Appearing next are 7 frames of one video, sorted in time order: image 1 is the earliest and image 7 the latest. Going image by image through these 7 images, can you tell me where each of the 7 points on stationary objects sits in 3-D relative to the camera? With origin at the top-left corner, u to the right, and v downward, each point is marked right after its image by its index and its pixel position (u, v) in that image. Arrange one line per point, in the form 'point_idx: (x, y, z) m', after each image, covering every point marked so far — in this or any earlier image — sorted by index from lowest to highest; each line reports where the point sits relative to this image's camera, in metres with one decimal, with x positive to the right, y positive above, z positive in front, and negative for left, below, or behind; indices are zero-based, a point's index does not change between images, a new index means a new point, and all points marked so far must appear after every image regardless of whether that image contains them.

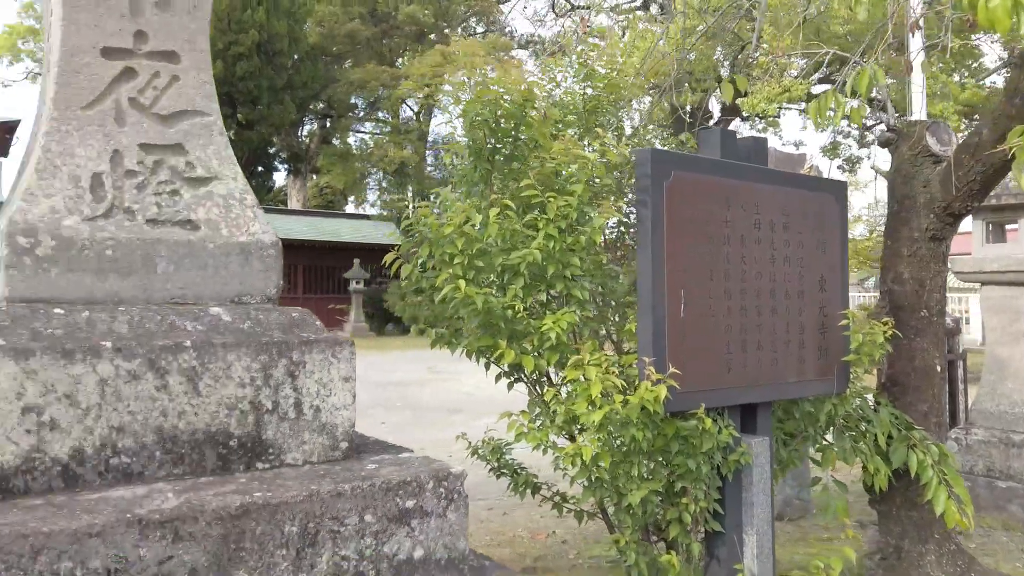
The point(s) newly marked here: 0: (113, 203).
0: (-0.7, +0.1, +1.2) m
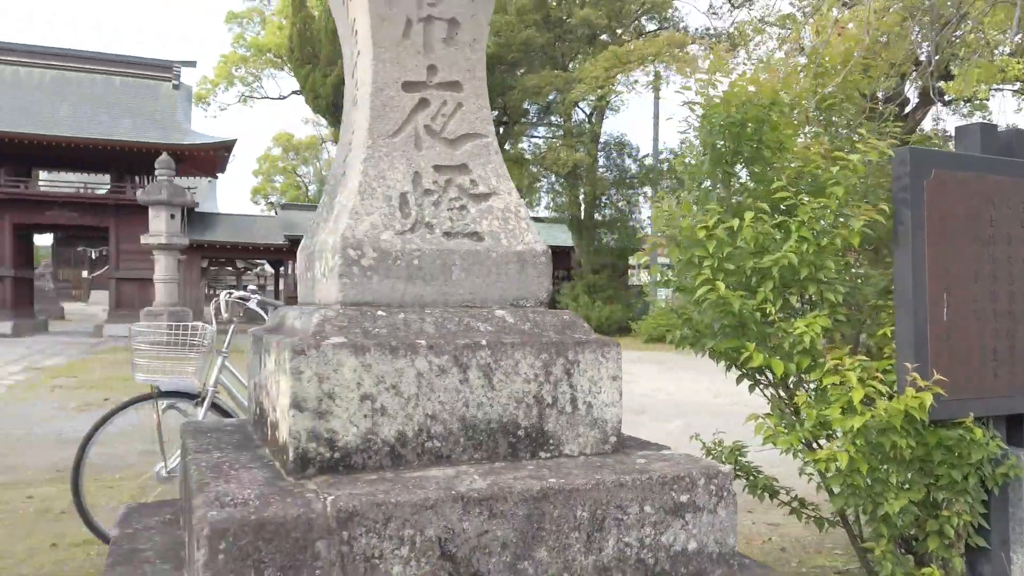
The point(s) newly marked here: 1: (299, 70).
0: (-0.2, +0.1, +1.4) m
1: (-4.5, +4.6, +16.0) m
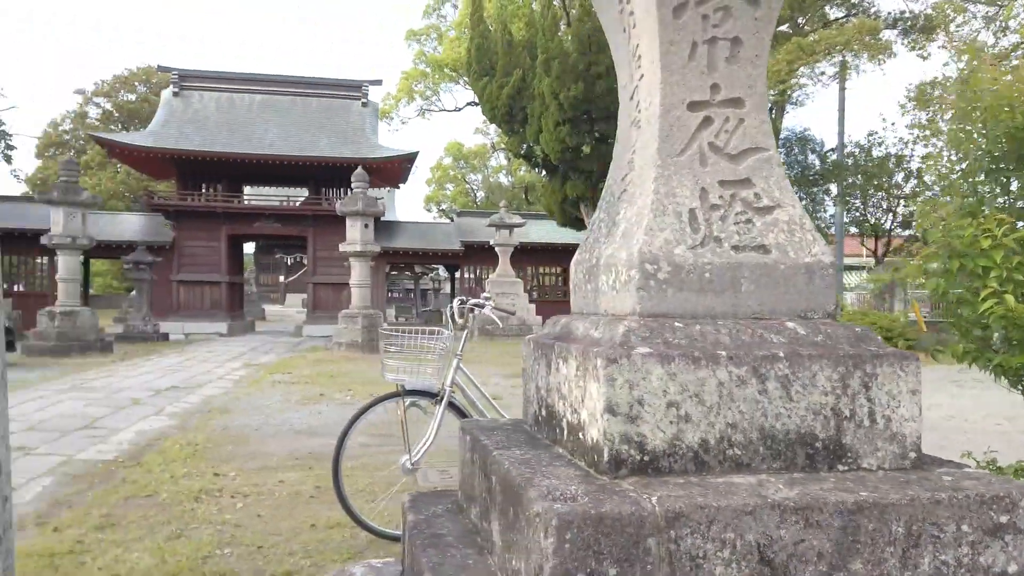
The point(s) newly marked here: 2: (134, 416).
0: (+0.4, +0.1, +1.5) m
1: (-0.8, +4.5, +16.6) m
2: (-3.2, -1.1, +6.3) m
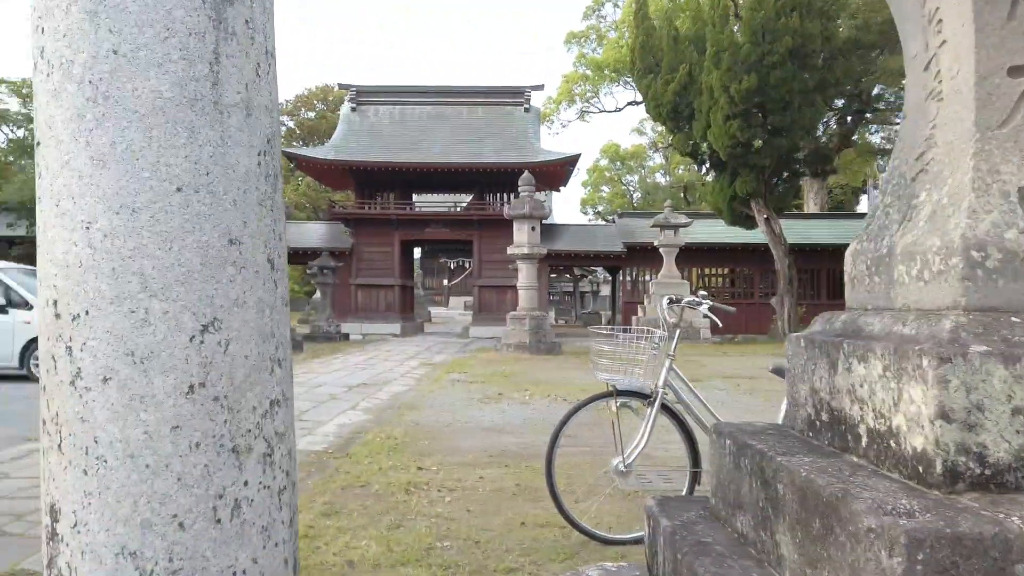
0: (+0.9, +0.1, +1.3) m
1: (+2.8, +4.5, +16.4) m
2: (-1.6, -1.1, +6.7) m
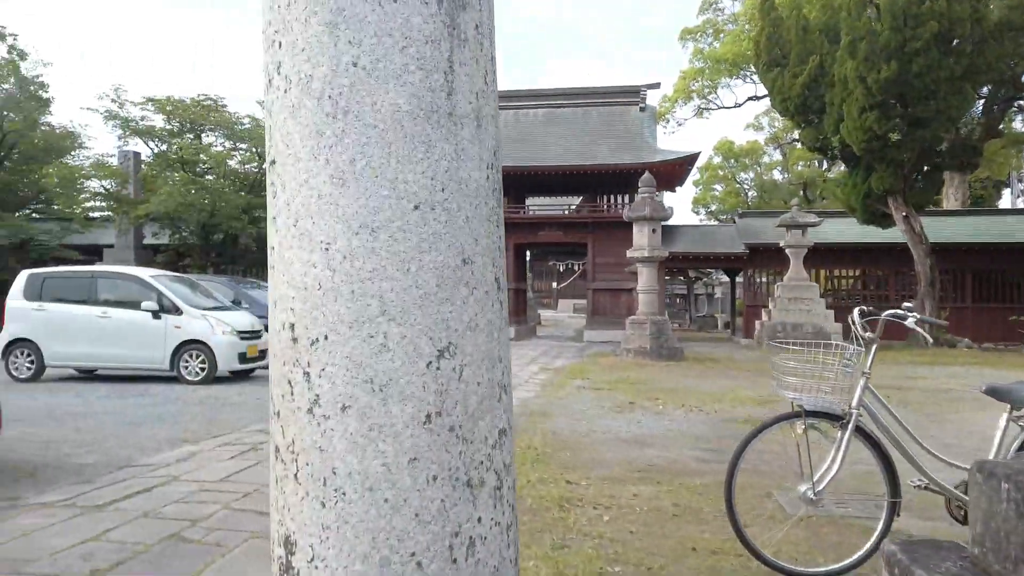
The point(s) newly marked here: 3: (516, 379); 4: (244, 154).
0: (+1.3, +0.1, +1.0) m
1: (+5.3, +4.4, +15.7) m
2: (-0.4, -1.1, +6.7) m
3: (+0.1, -1.2, +9.9) m
4: (-6.4, +3.2, +18.0) m
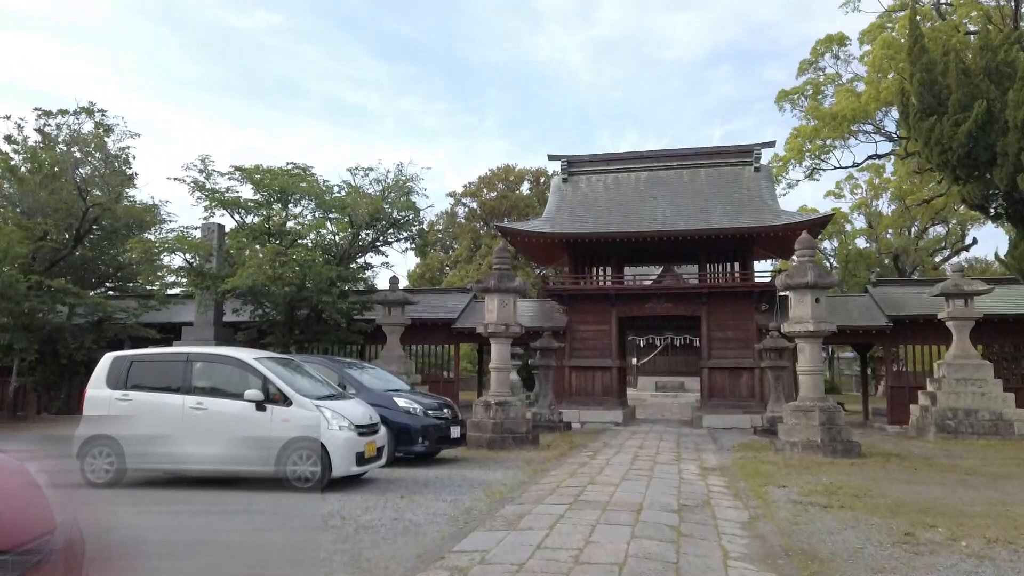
0: (+2.5, +0.1, -0.9) m
1: (+7.5, +3.0, +13.9) m
2: (+1.2, -1.7, +4.8) m
3: (+1.9, -2.1, +7.9) m
4: (-4.0, +1.4, +16.8) m
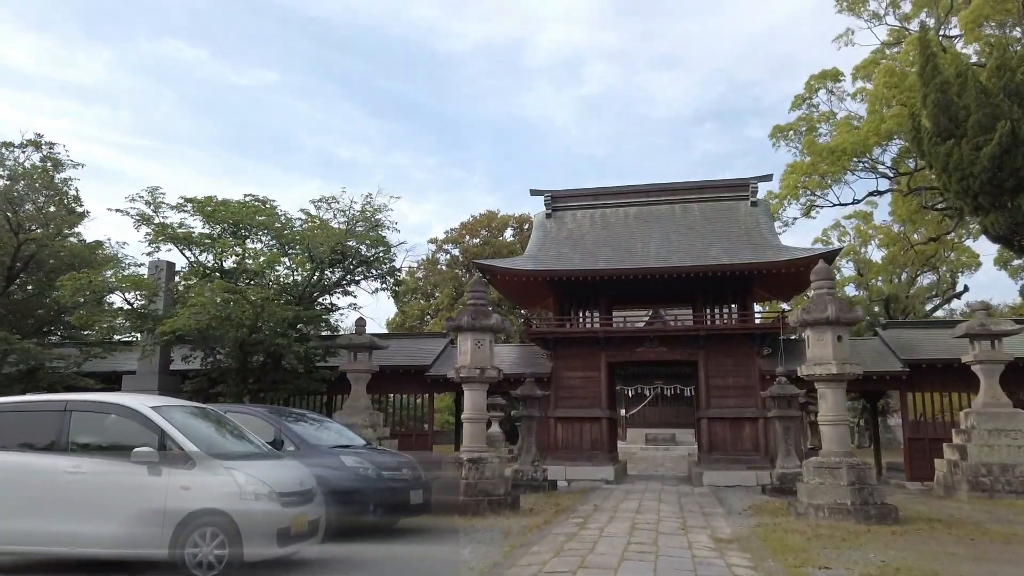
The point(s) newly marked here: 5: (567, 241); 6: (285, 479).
0: (+2.4, +0.5, -2.4) m
1: (+7.1, +2.4, +12.6) m
2: (+1.0, -1.7, +3.2) m
3: (+1.6, -2.3, +6.2) m
4: (-4.4, +0.6, +15.3) m
5: (+1.3, +1.1, +18.0) m
6: (-1.9, -1.6, +6.3) m
